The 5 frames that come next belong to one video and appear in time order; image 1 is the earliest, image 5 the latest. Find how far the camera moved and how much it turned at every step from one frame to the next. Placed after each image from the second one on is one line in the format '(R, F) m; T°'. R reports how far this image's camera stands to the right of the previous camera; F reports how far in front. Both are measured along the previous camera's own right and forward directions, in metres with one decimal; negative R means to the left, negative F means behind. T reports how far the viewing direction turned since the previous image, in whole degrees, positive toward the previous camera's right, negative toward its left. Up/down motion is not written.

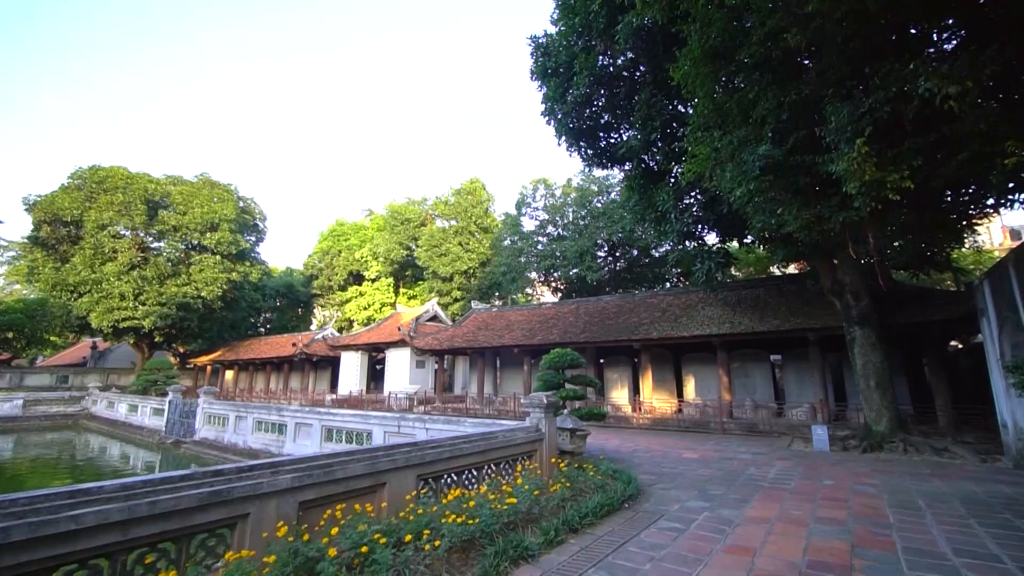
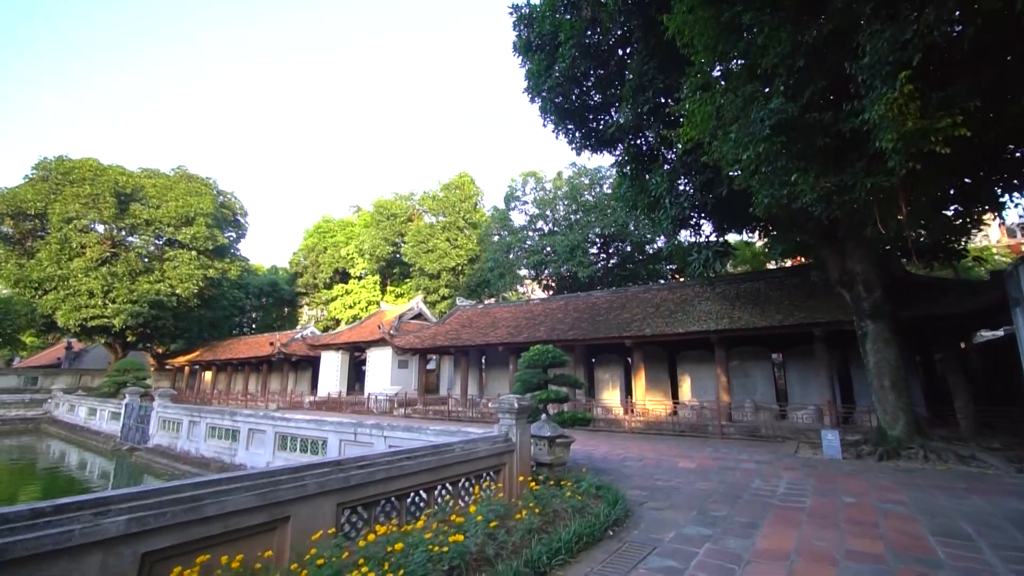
(+0.3, +1.0) m; +1°
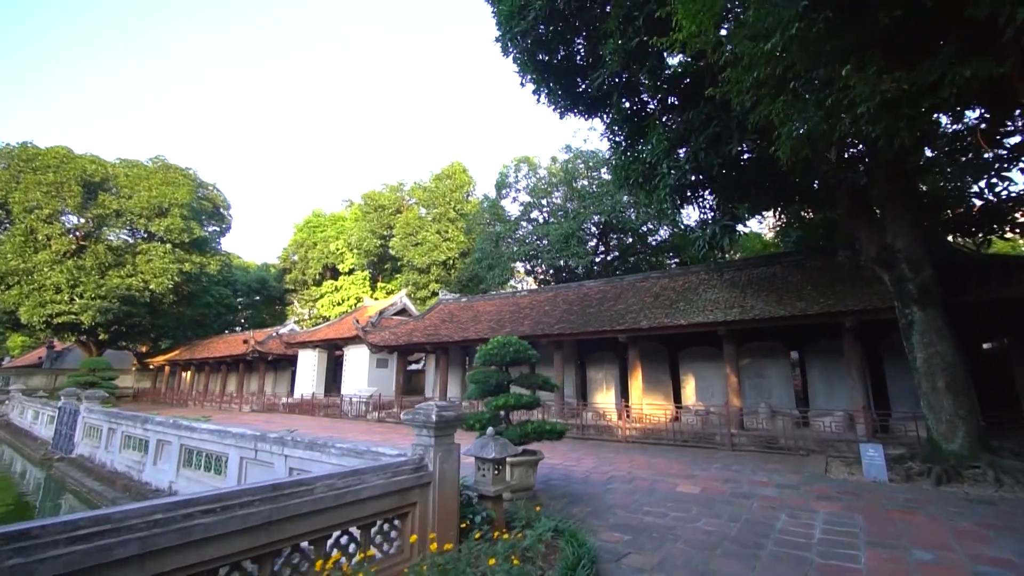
(+0.7, +1.7) m; -1°
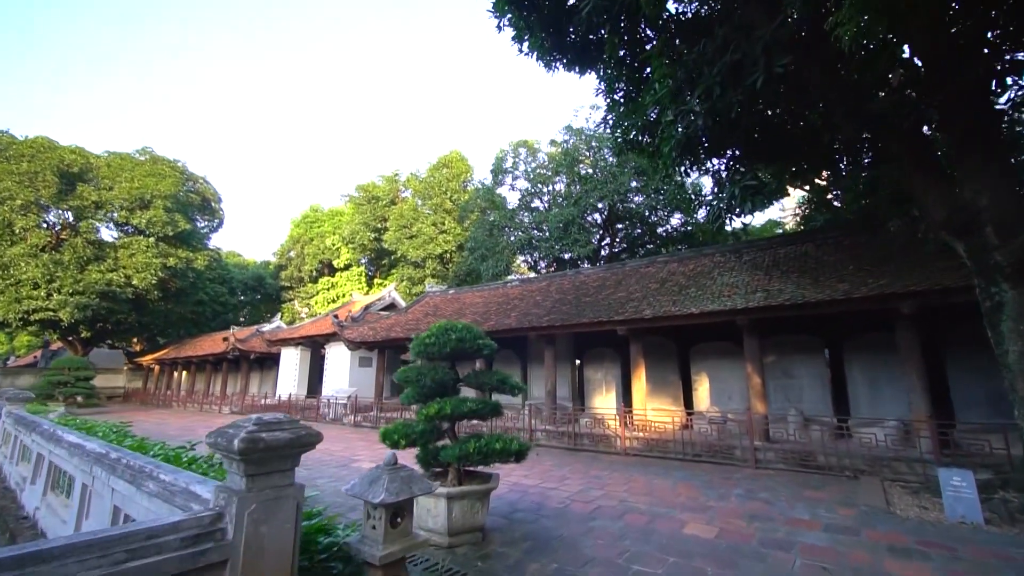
(+0.6, +1.6) m; -1°
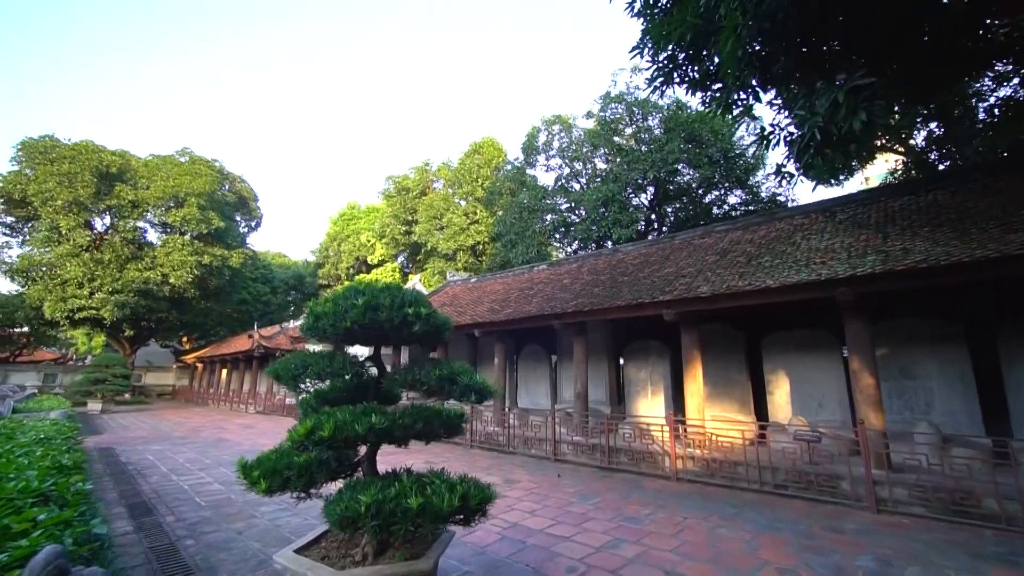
(+0.5, +1.9) m; -6°
